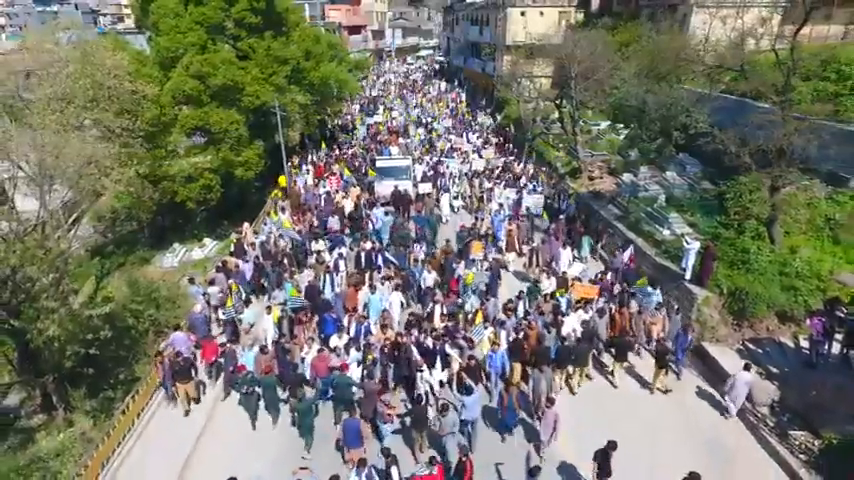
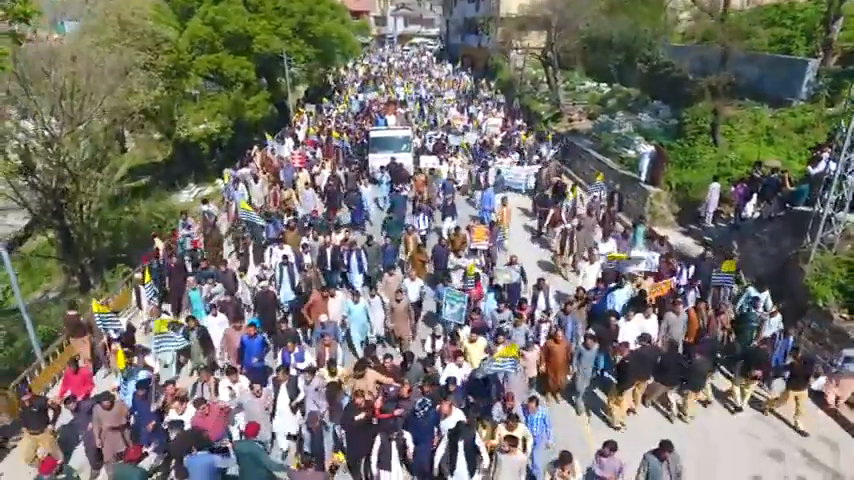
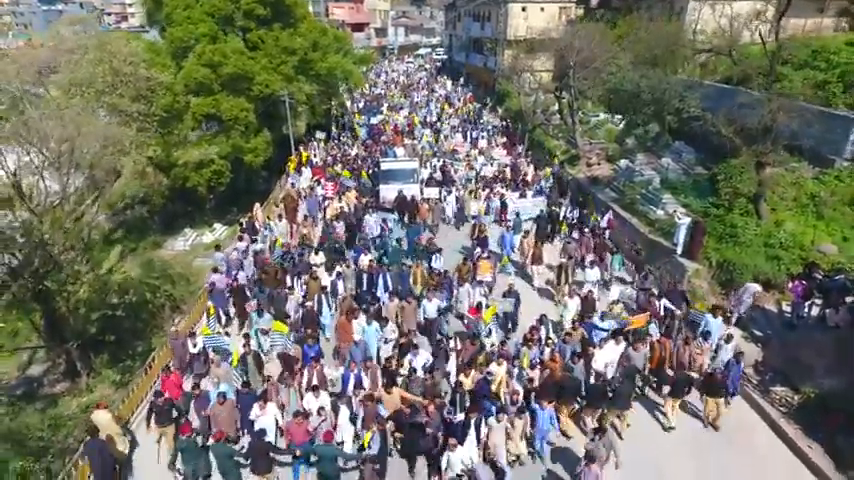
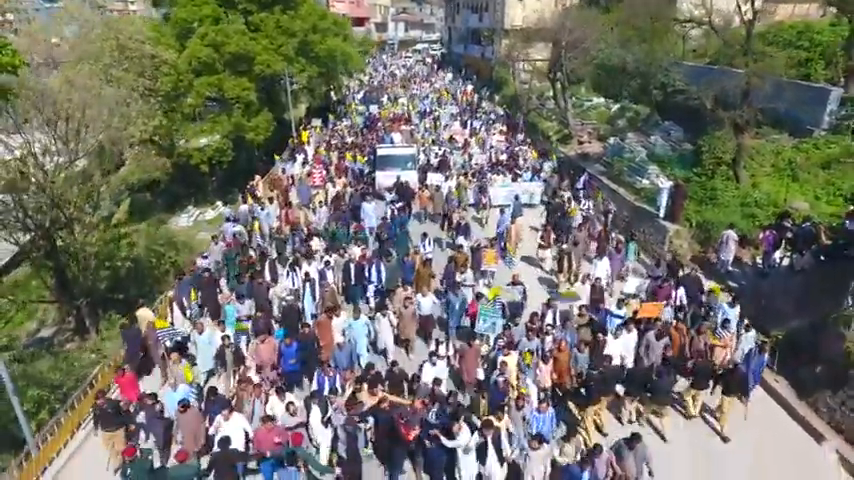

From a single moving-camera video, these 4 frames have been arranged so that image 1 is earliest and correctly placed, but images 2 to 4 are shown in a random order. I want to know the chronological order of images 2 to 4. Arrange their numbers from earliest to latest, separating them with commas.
3, 4, 2
